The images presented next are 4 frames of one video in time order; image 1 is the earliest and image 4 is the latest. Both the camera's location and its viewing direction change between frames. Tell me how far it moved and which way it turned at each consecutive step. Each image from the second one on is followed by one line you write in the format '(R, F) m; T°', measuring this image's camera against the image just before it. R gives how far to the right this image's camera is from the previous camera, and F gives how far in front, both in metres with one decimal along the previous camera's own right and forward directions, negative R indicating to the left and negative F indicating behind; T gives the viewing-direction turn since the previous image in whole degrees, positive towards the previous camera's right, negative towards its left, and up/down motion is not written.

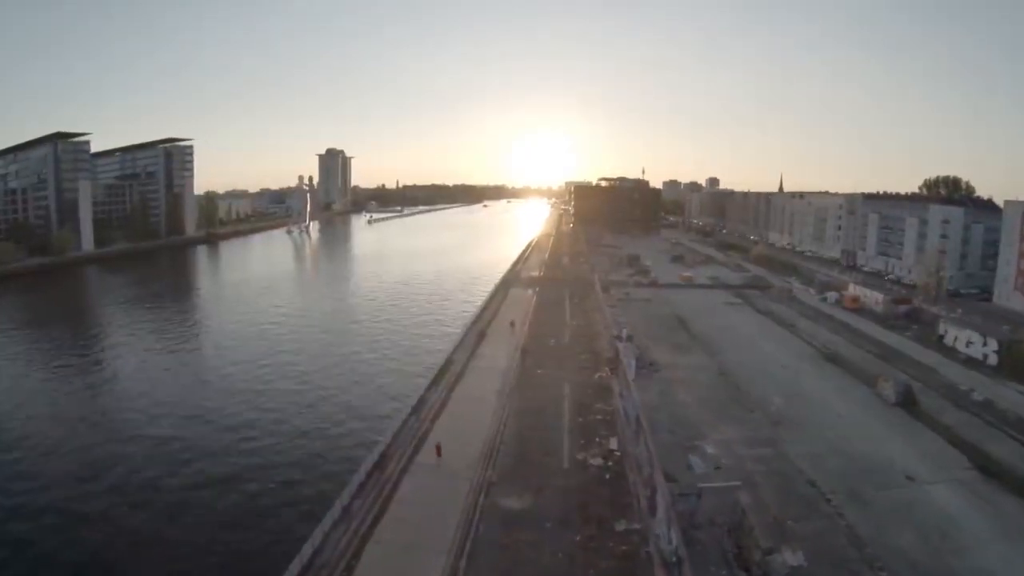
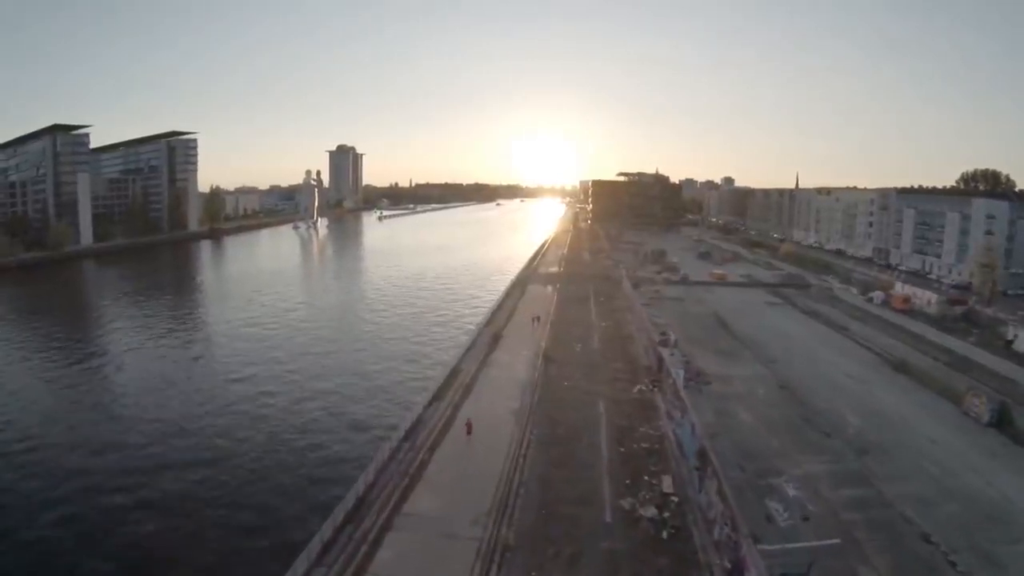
(-0.1, +1.8) m; -1°
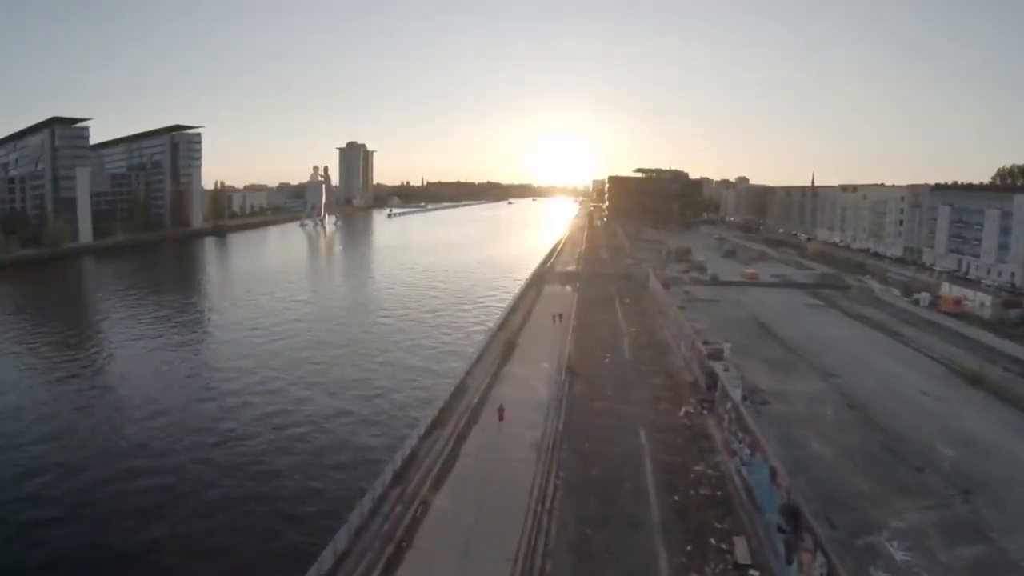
(-0.1, +1.5) m; -1°
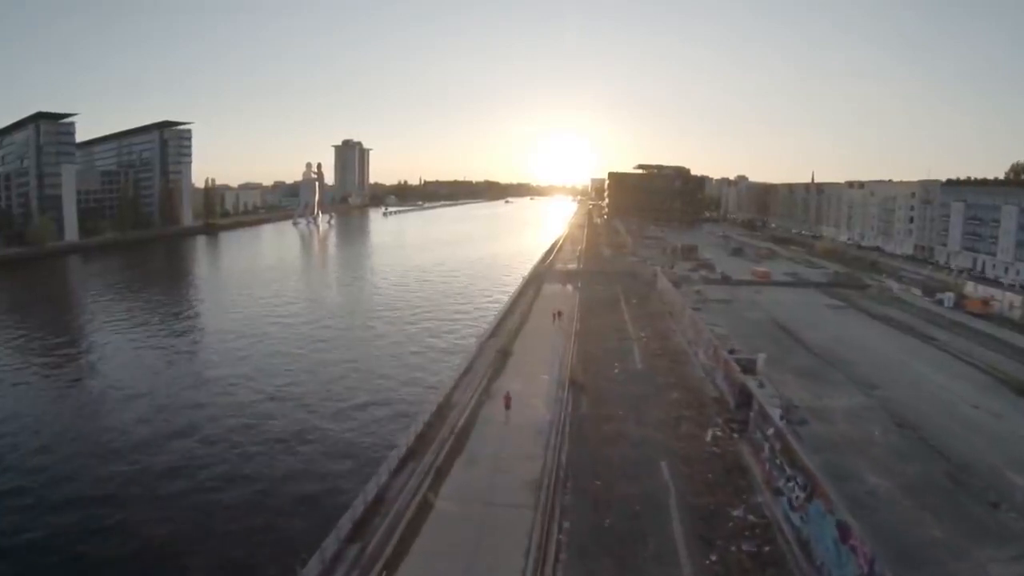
(+0.1, +1.1) m; 0°
